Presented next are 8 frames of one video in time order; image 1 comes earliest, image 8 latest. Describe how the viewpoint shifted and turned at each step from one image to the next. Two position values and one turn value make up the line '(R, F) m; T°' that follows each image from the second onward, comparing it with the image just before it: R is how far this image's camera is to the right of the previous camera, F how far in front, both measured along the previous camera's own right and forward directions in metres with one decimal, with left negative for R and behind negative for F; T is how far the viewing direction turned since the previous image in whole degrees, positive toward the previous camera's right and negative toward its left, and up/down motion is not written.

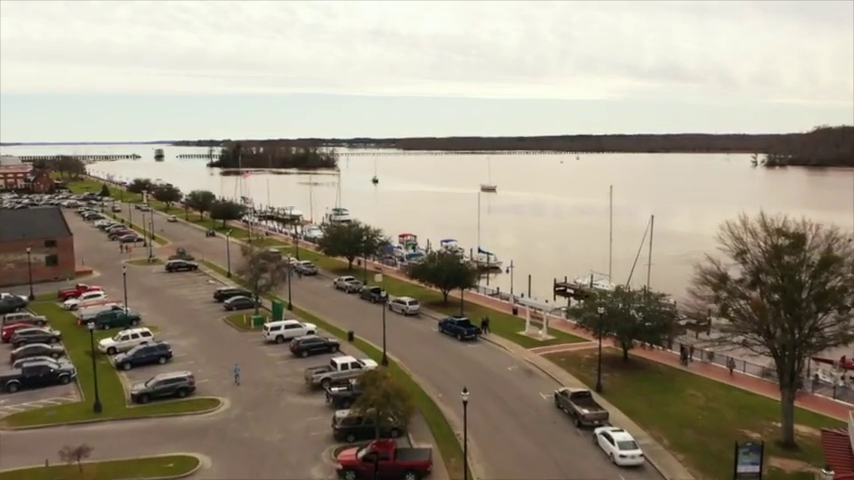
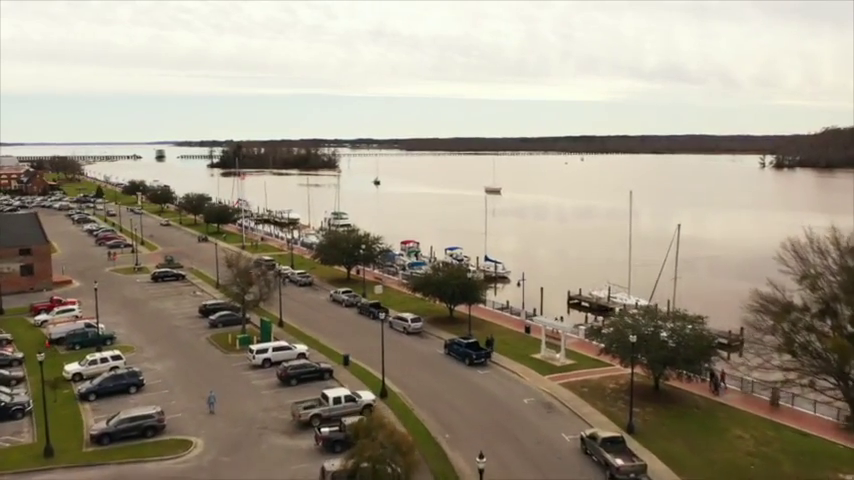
(-0.1, +4.0) m; 0°
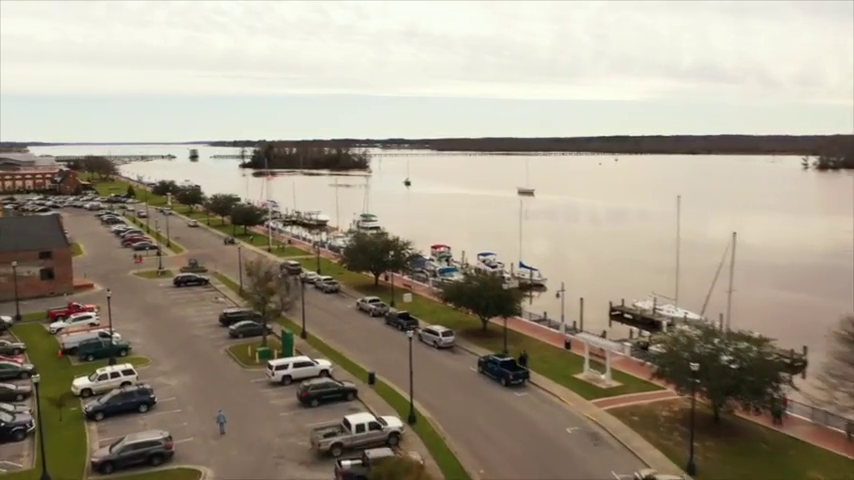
(-0.1, +2.6) m; -3°
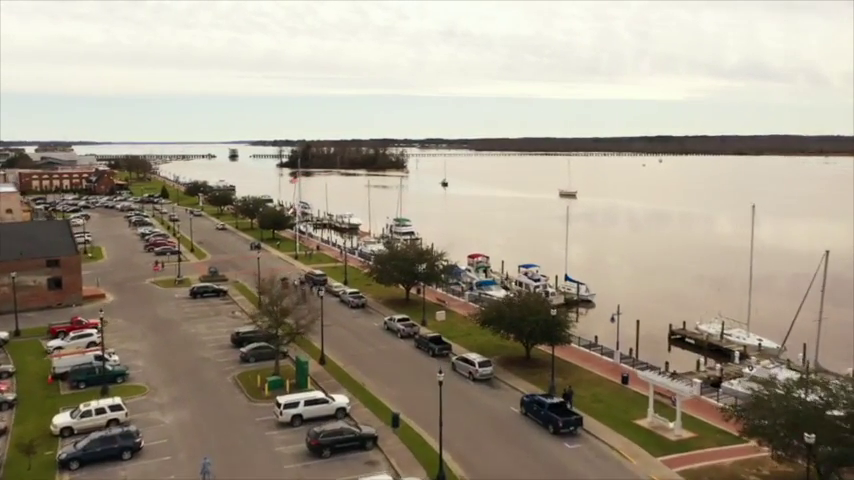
(+0.1, +4.8) m; -3°
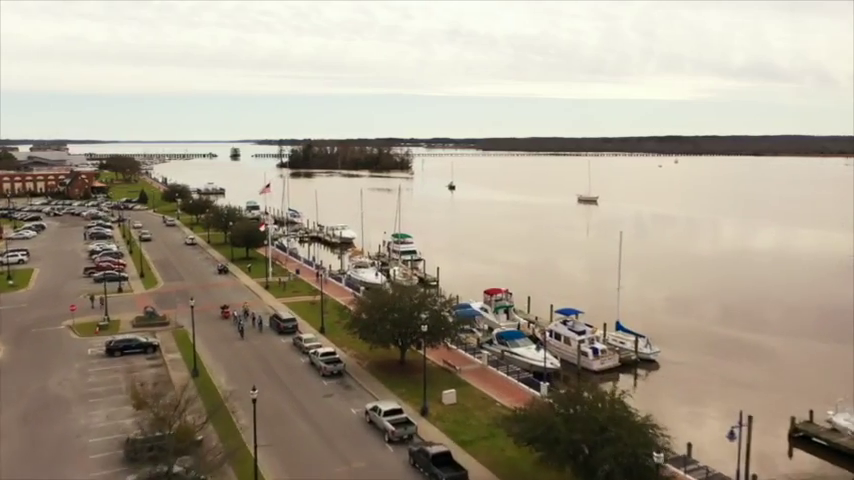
(+0.1, +13.5) m; 0°
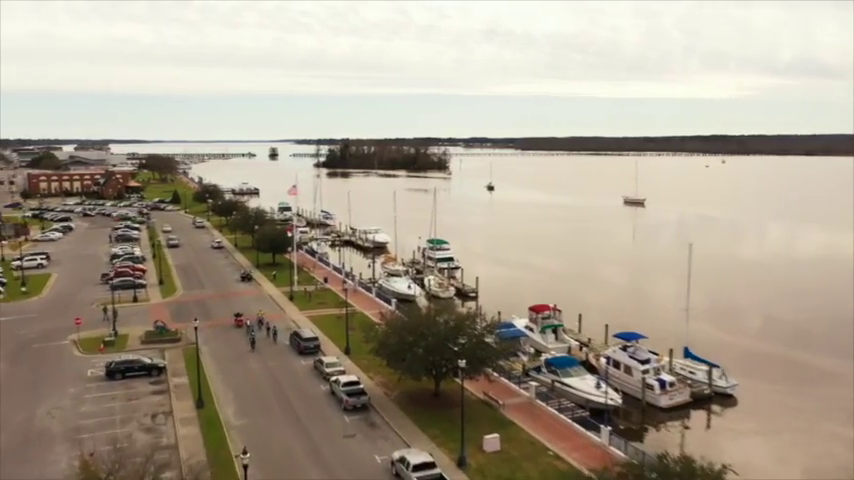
(-0.1, +4.7) m; -3°
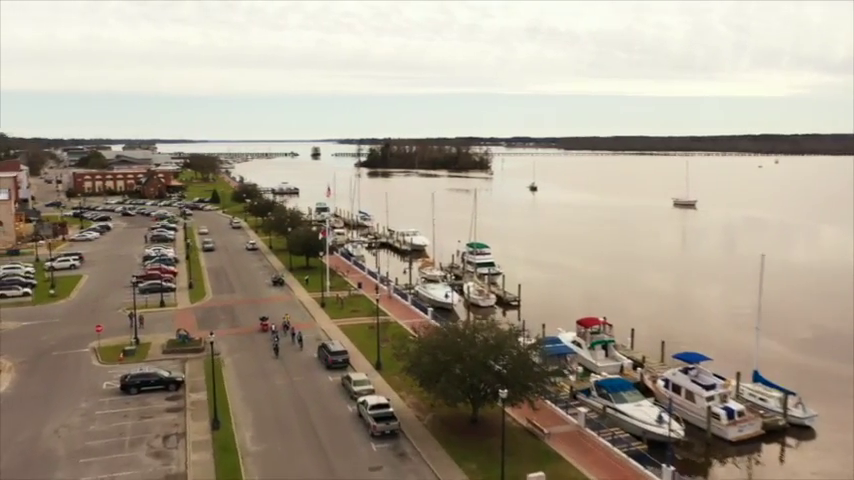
(+0.1, +2.9) m; -3°
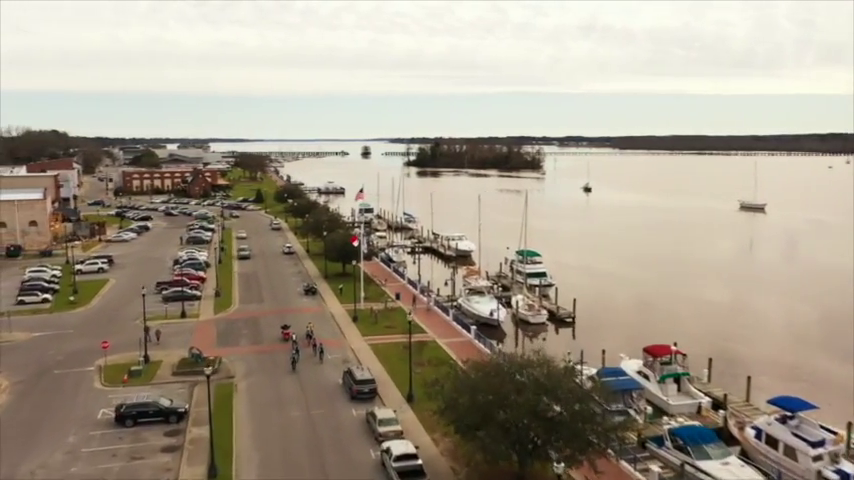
(+0.4, +4.7) m; -4°
